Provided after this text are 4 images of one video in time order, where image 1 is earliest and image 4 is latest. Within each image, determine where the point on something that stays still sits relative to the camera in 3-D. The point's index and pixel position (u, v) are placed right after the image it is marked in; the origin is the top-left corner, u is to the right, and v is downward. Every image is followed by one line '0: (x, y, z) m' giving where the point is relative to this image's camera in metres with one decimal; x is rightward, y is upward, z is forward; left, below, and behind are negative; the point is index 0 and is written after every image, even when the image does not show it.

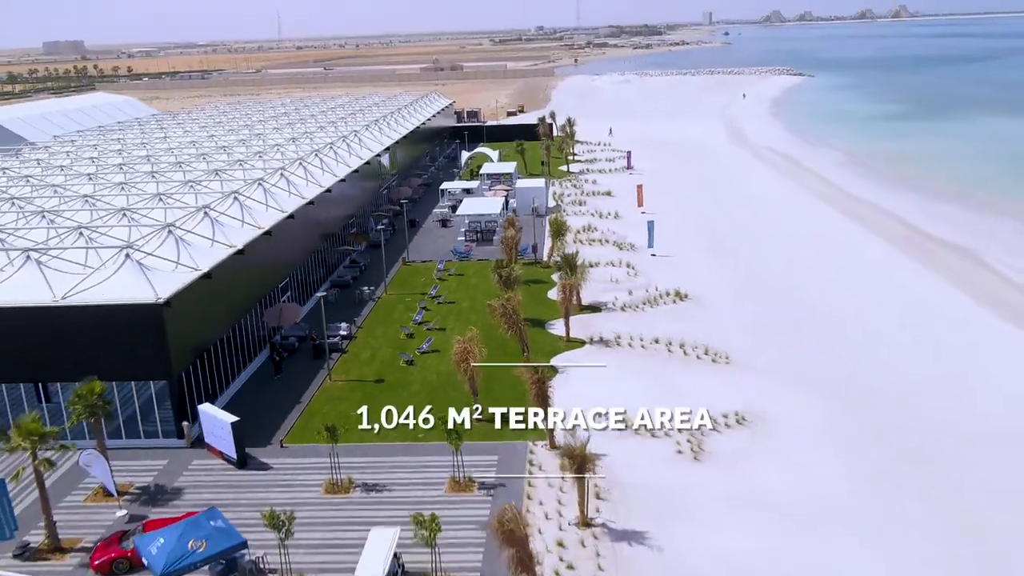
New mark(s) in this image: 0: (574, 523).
0: (+1.2, -4.7, +19.4) m
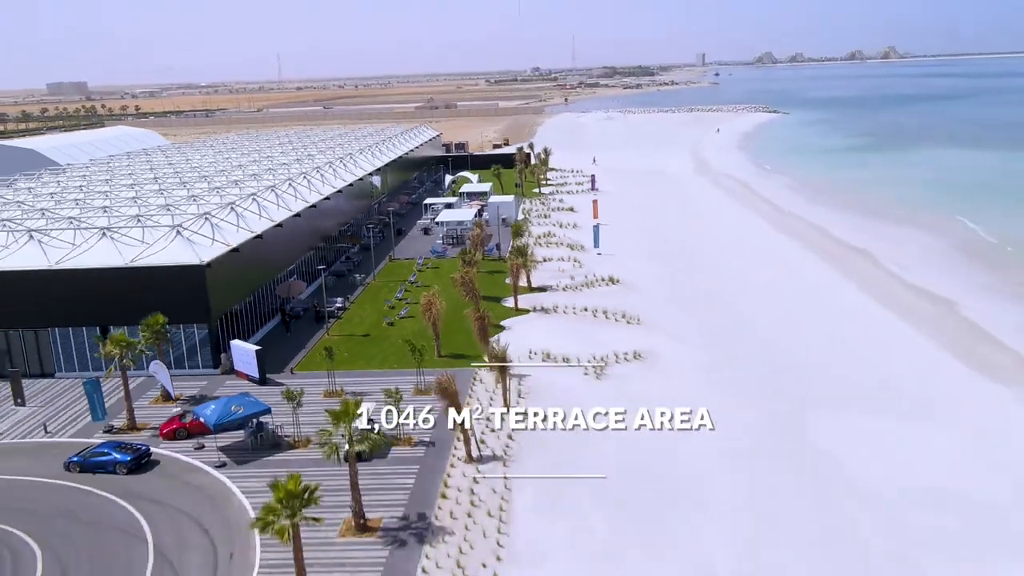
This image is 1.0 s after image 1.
0: (-0.3, -3.5, +27.1) m
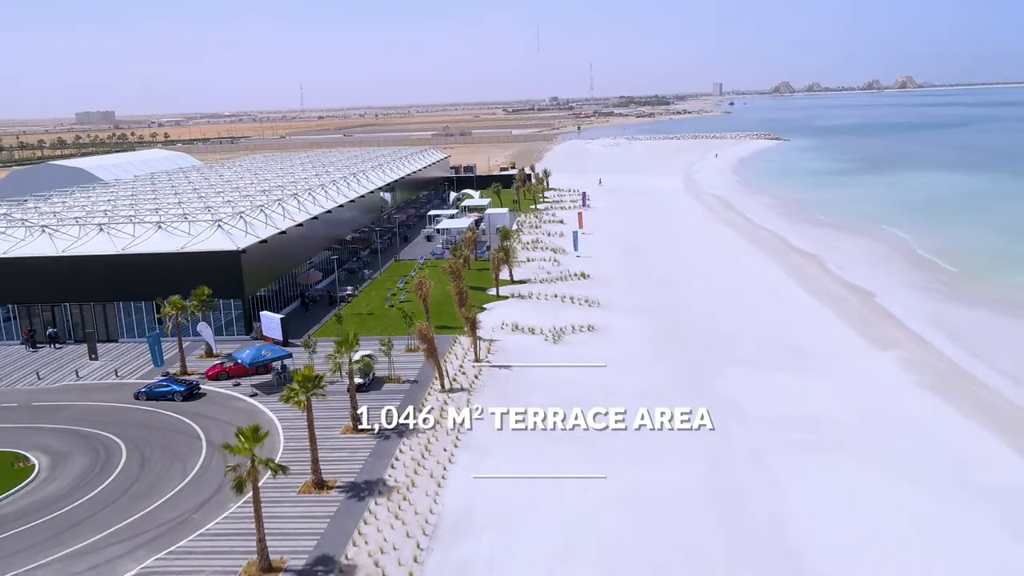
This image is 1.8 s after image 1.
0: (-1.4, -2.7, +34.2) m
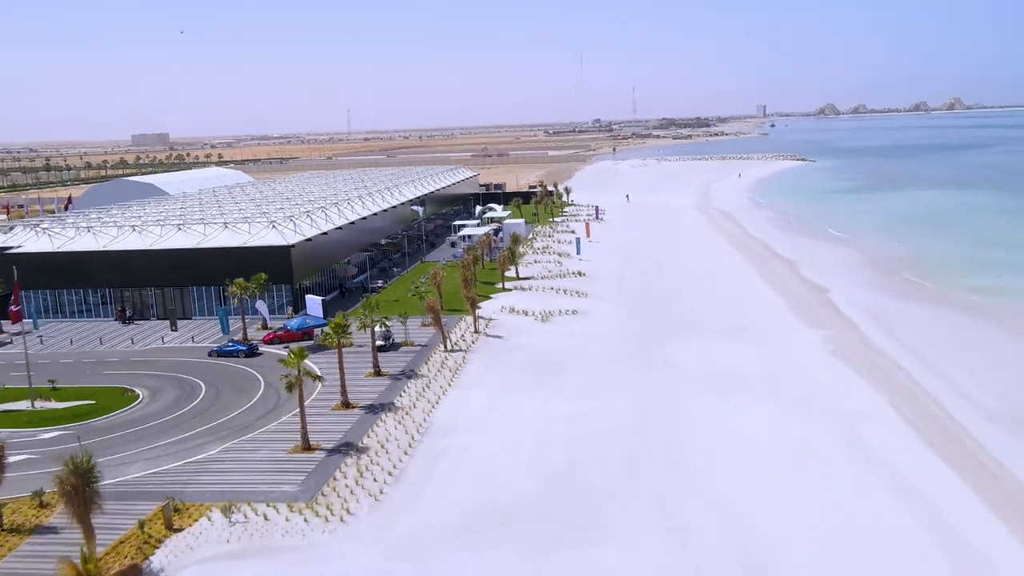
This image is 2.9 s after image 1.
0: (-1.8, -2.1, +42.7) m
